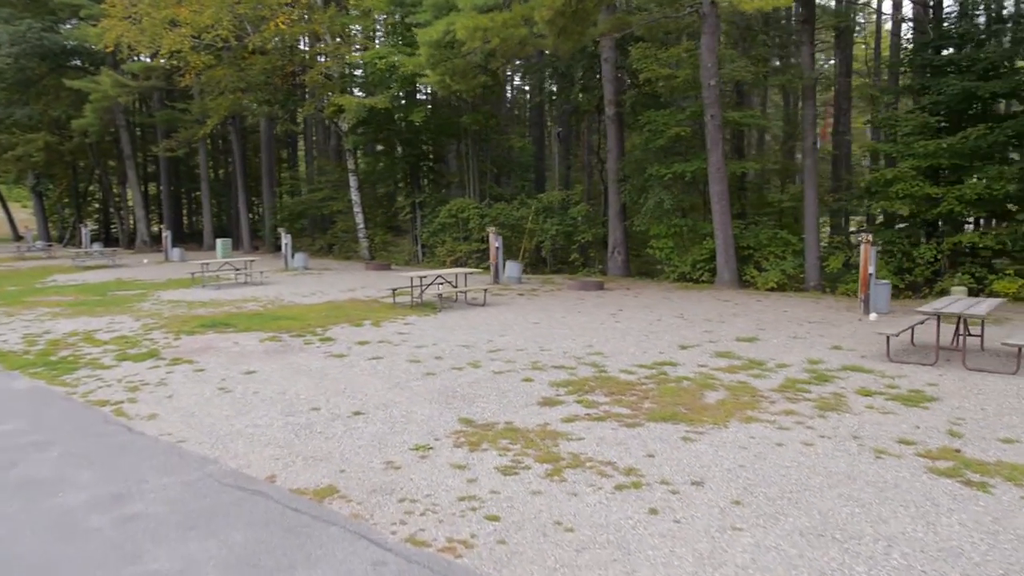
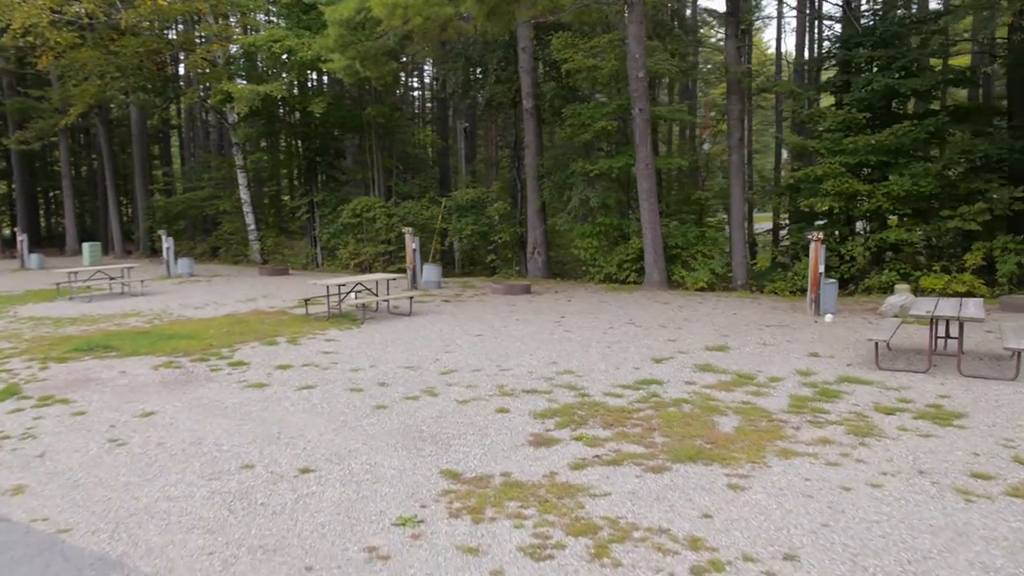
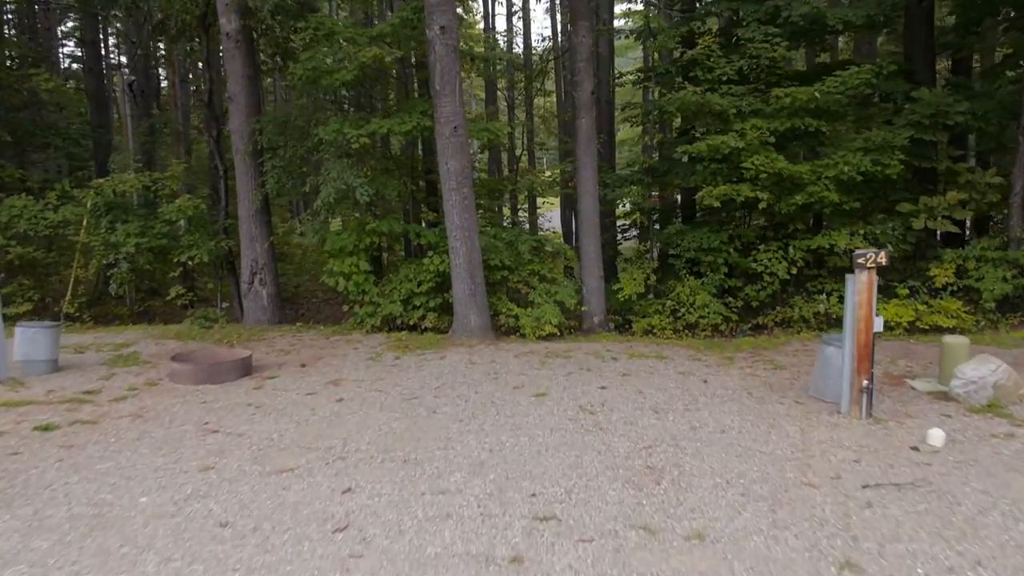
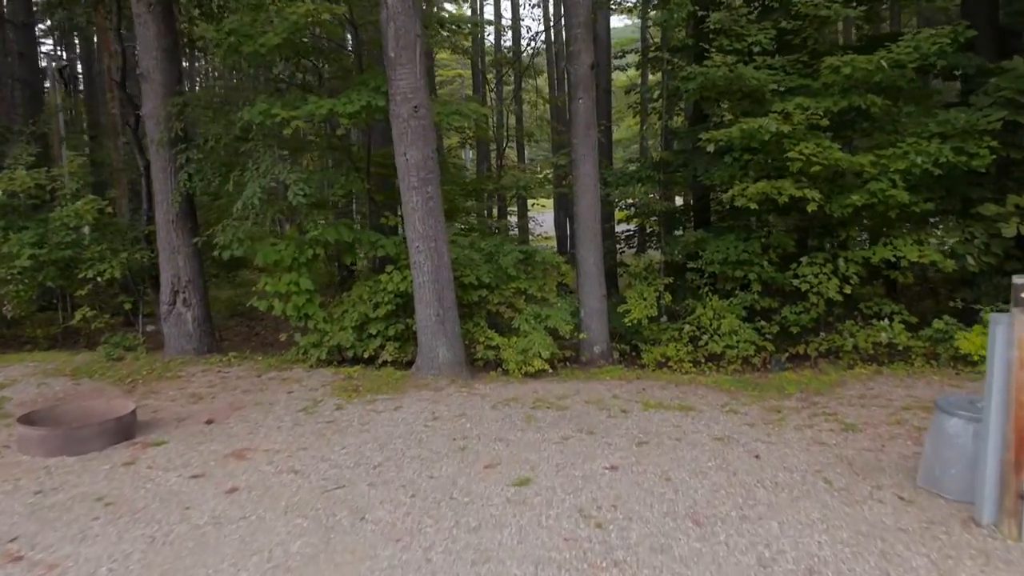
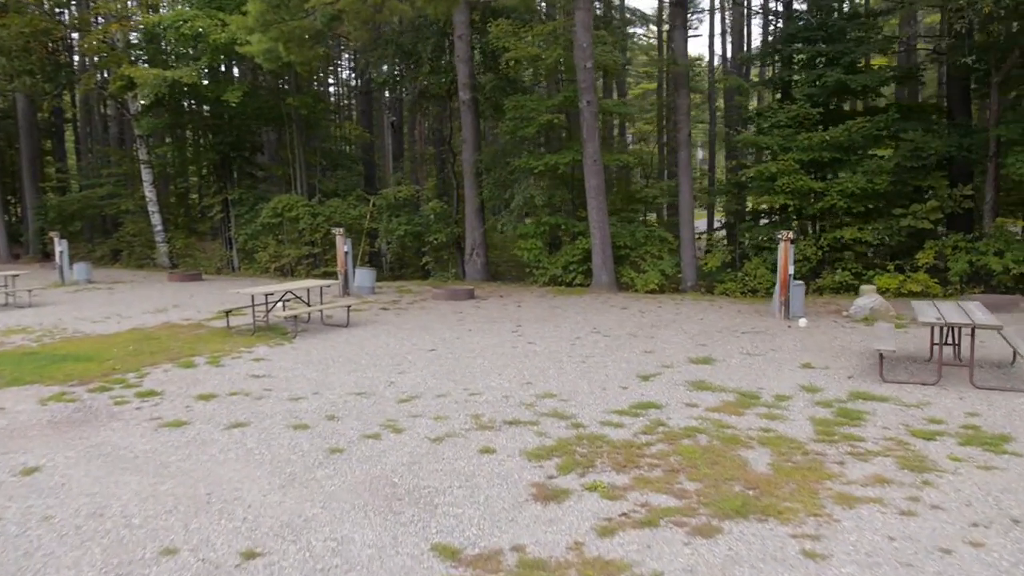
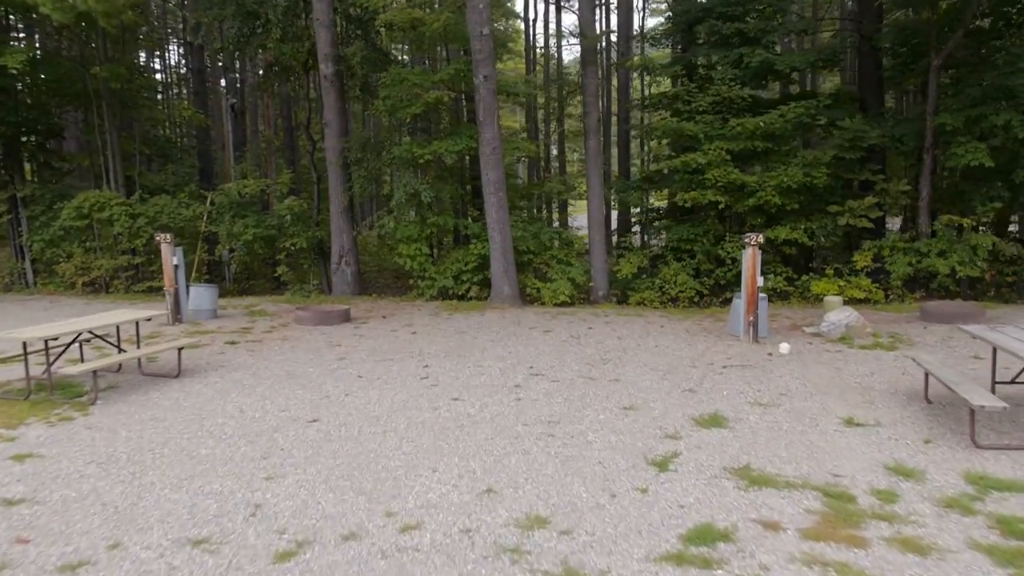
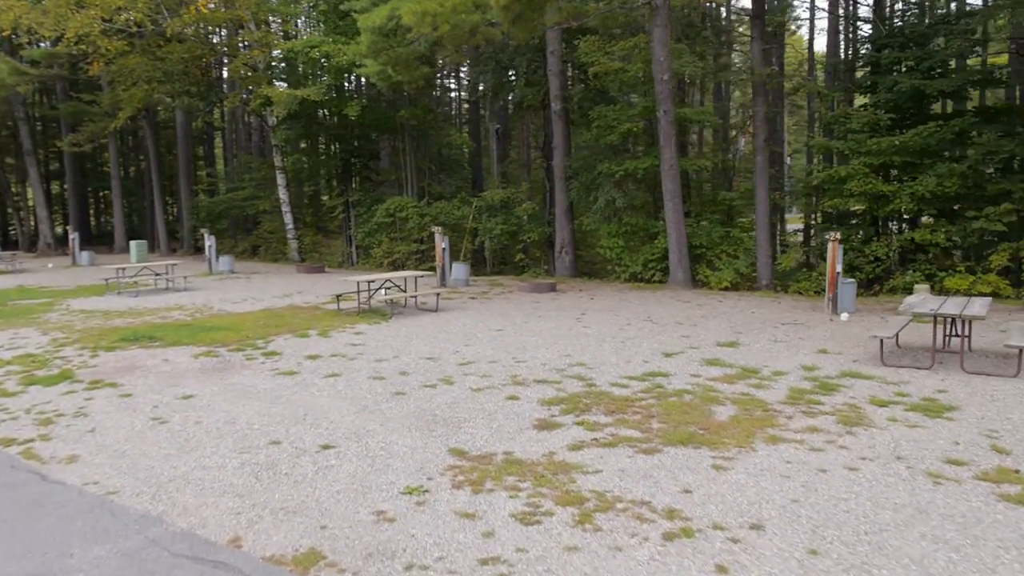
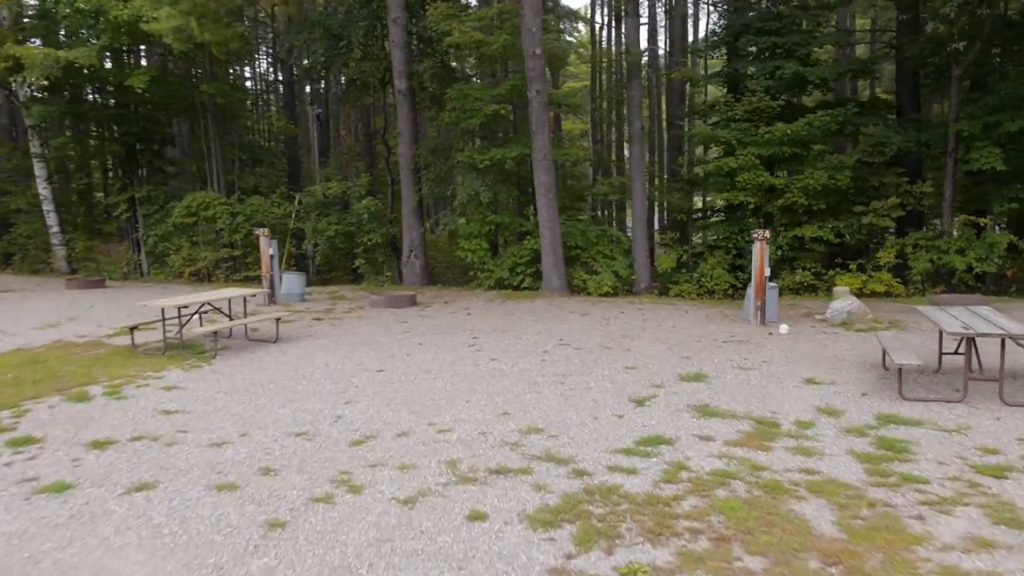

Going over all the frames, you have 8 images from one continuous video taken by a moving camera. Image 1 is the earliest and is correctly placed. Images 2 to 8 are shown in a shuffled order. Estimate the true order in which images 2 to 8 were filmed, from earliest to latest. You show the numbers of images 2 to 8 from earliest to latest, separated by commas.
7, 2, 5, 8, 6, 3, 4
